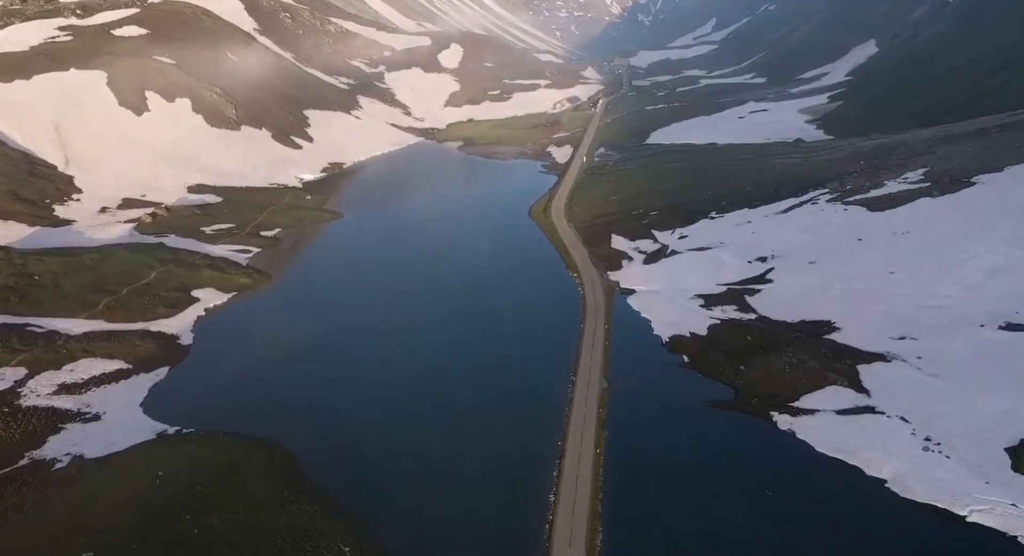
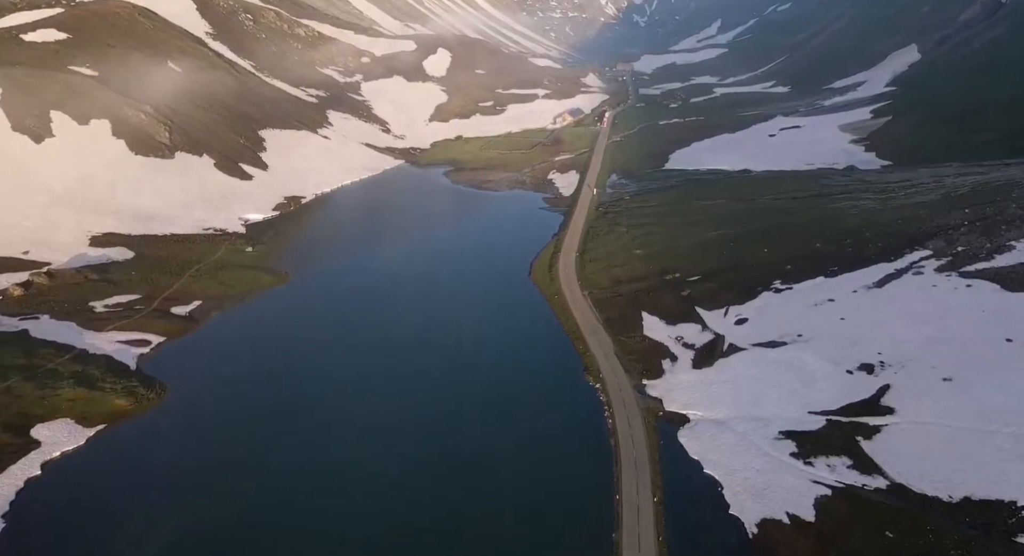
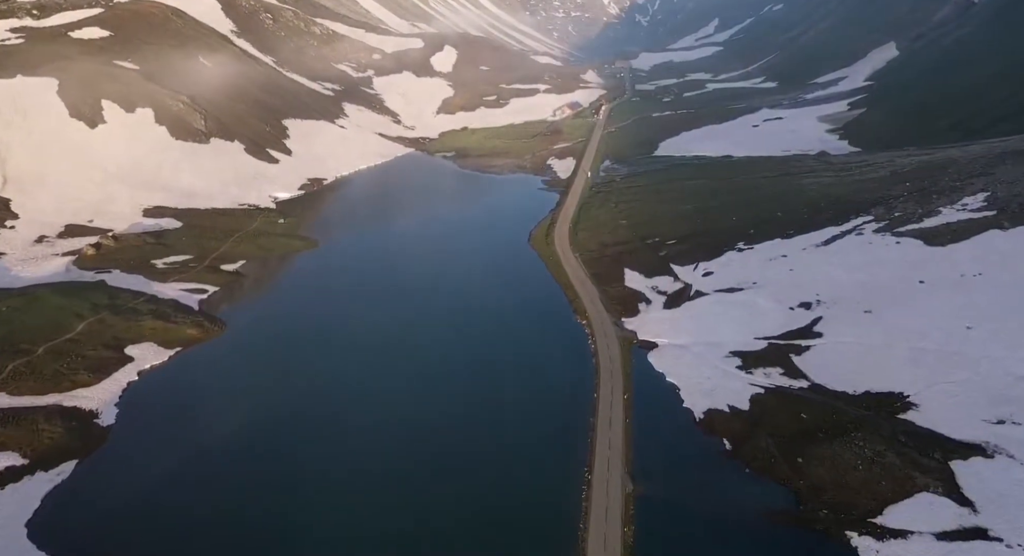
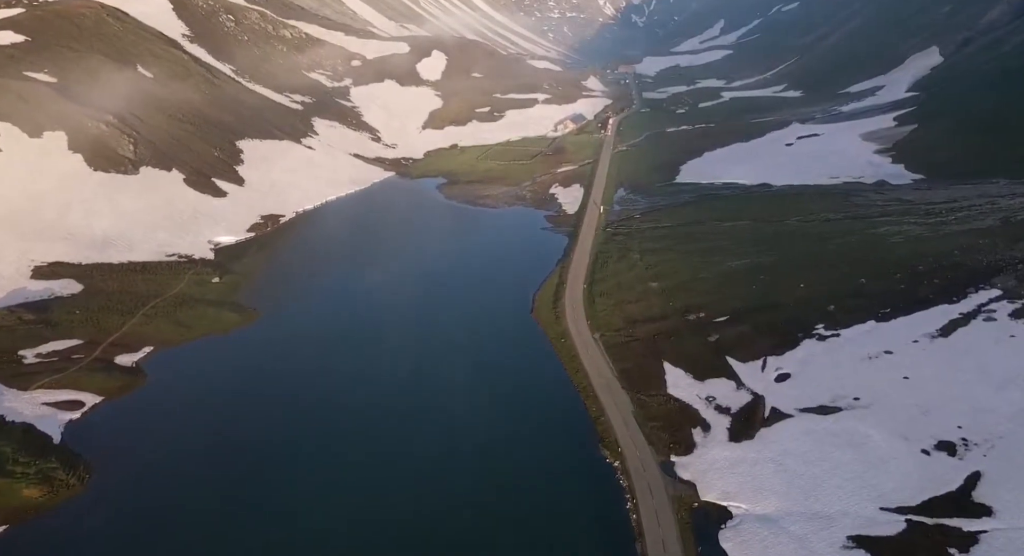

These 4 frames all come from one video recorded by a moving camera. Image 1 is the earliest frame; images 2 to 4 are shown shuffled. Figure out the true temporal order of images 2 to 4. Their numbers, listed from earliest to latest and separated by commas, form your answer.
3, 2, 4
